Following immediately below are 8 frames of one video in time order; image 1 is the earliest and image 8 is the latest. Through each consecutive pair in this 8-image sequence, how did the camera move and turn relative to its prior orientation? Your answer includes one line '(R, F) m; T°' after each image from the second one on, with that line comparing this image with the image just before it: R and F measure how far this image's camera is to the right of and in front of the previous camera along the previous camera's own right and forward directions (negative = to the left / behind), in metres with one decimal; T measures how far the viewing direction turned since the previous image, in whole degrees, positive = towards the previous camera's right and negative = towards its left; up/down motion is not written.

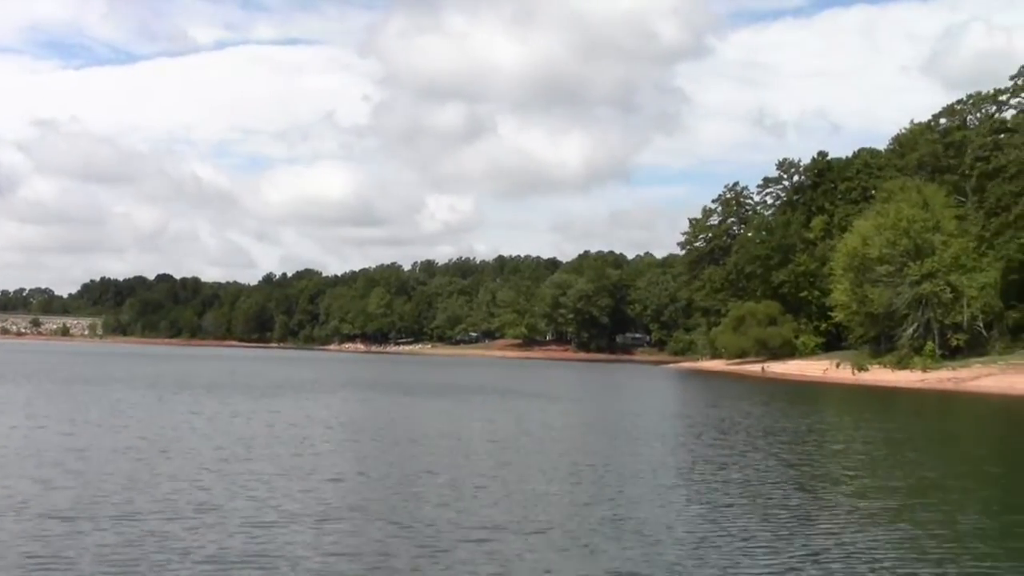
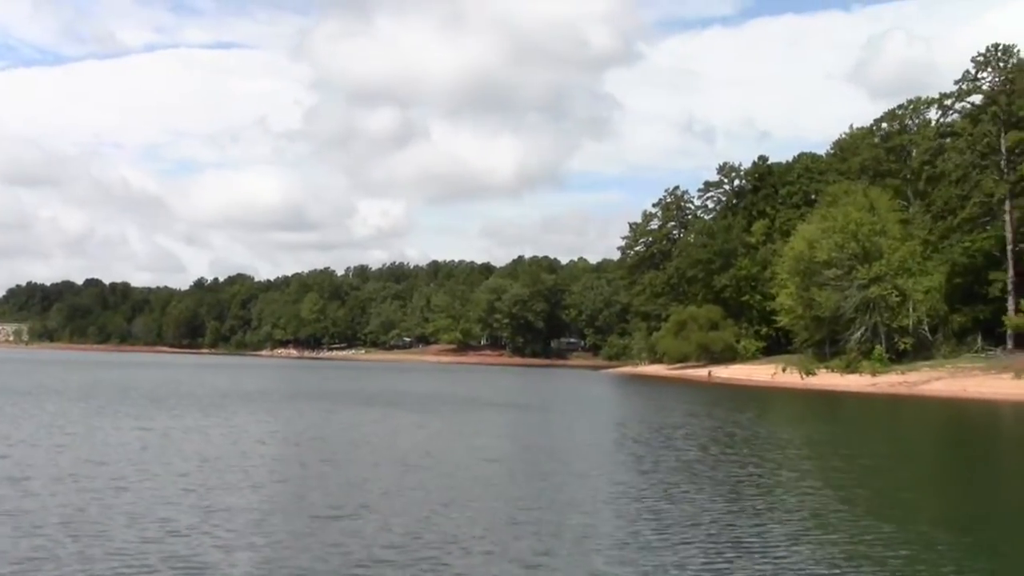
(-0.6, +1.7) m; +3°
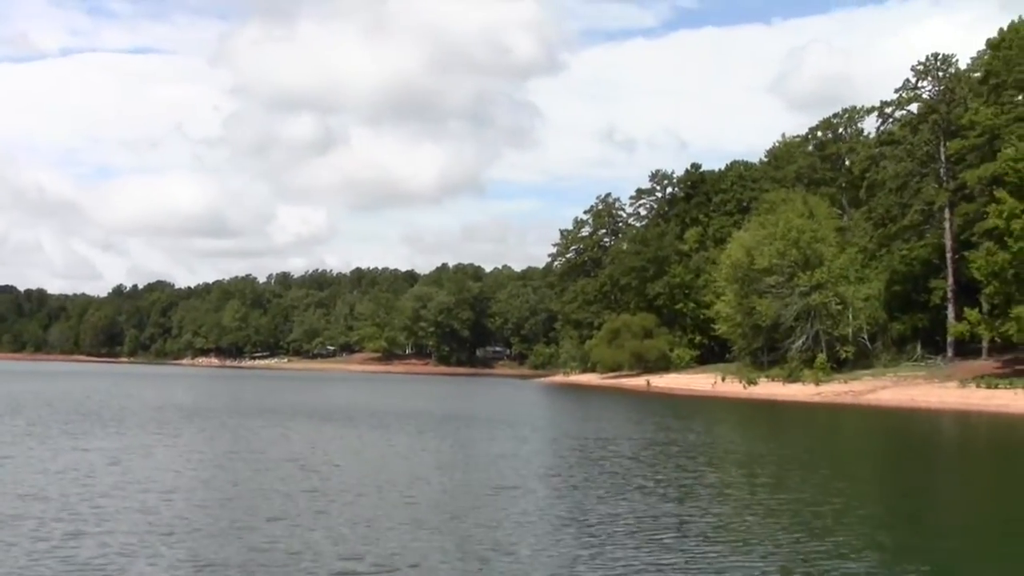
(-0.9, +1.3) m; +3°
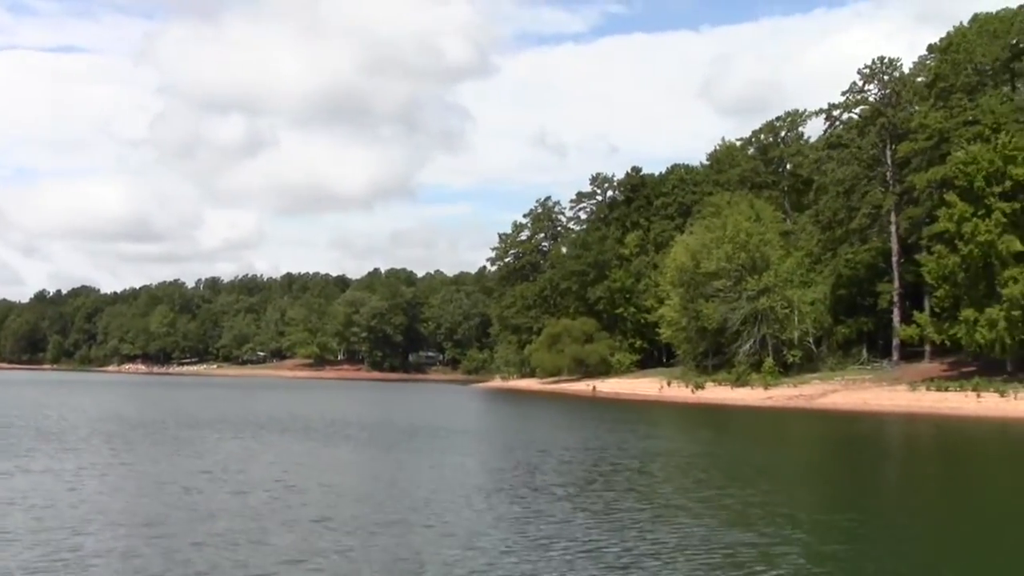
(-0.8, +1.0) m; +3°
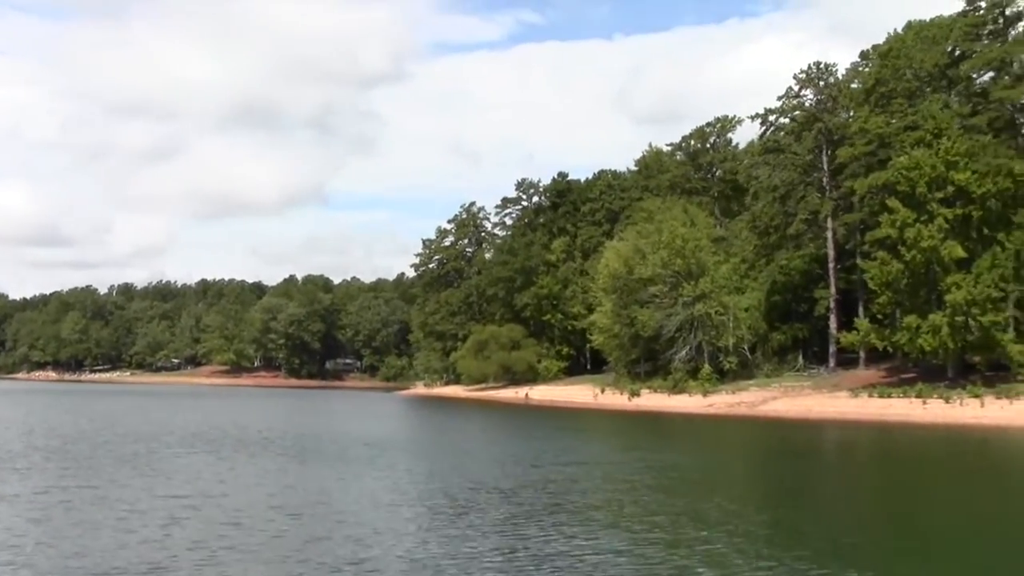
(-0.9, +1.4) m; +3°
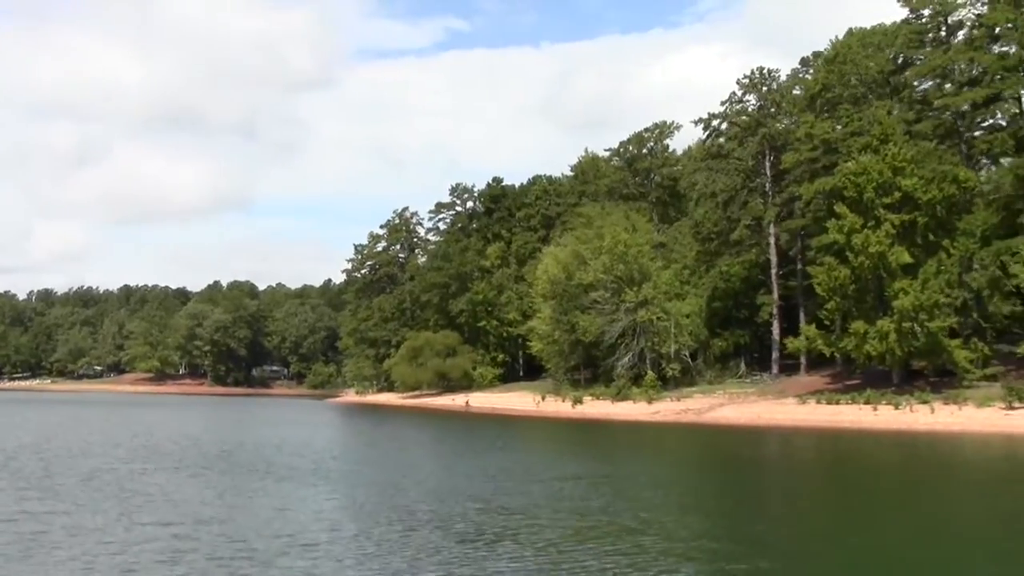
(-0.8, +1.1) m; +3°
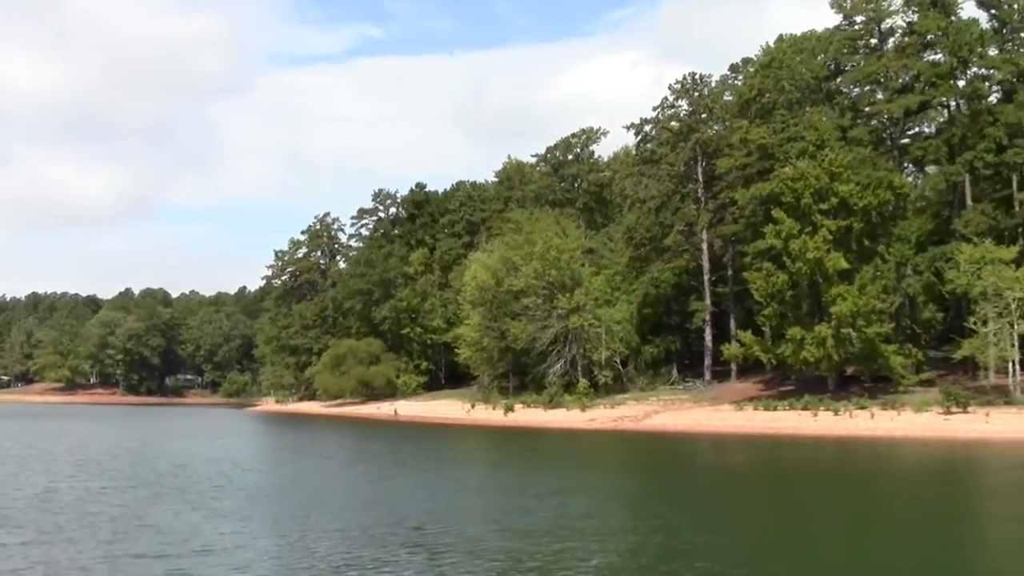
(-0.8, +1.1) m; +3°
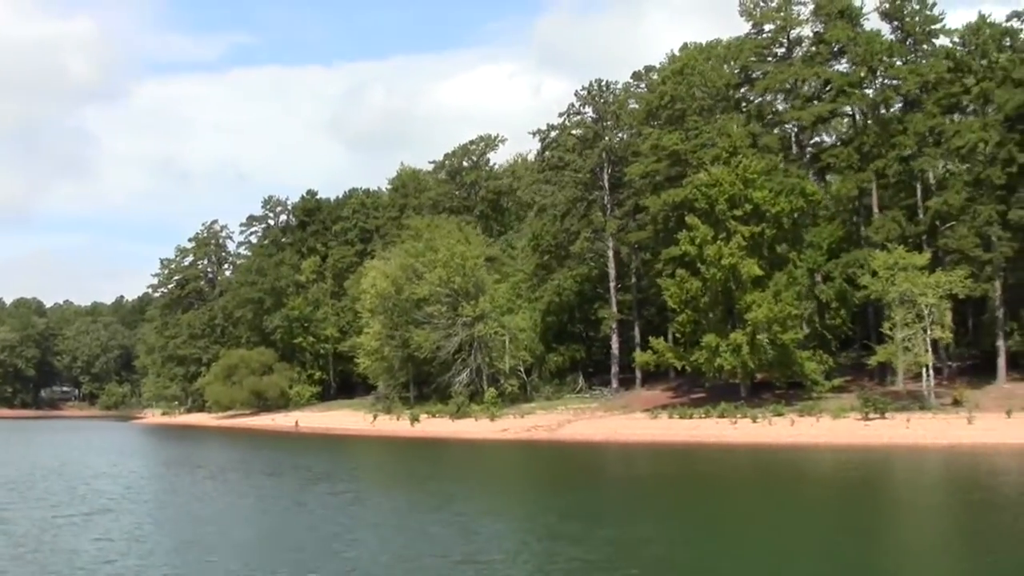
(-1.1, +1.3) m; +5°
